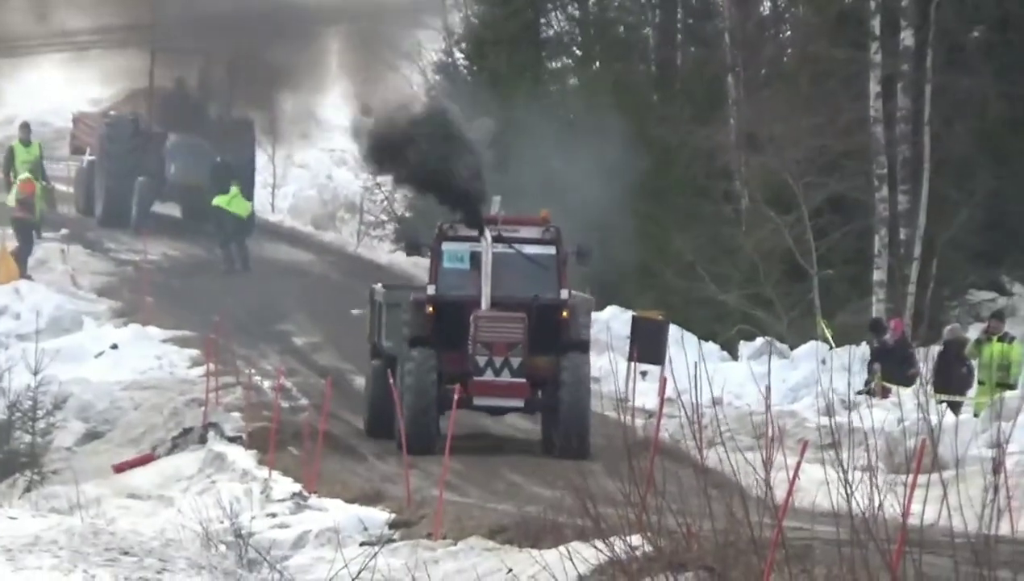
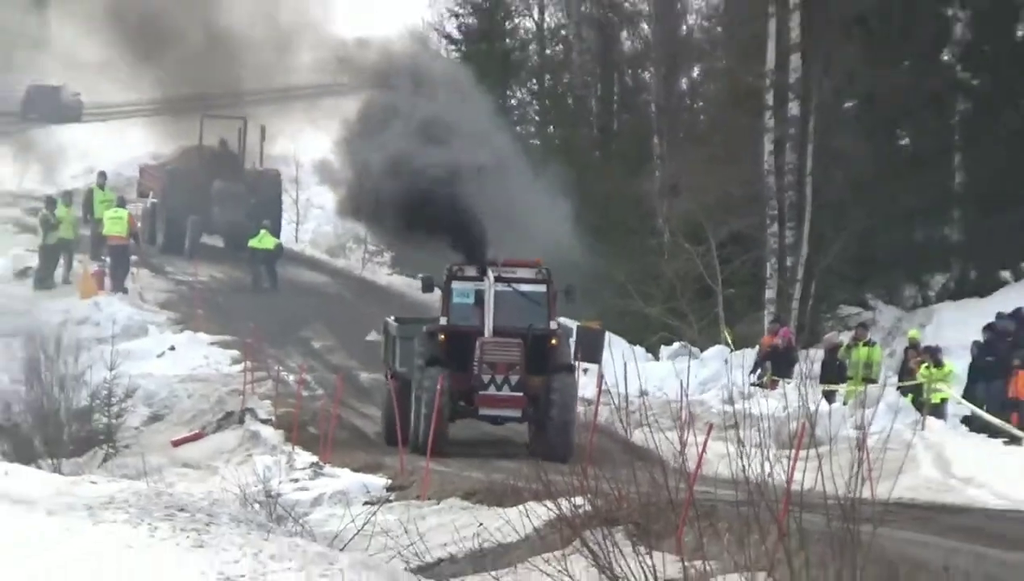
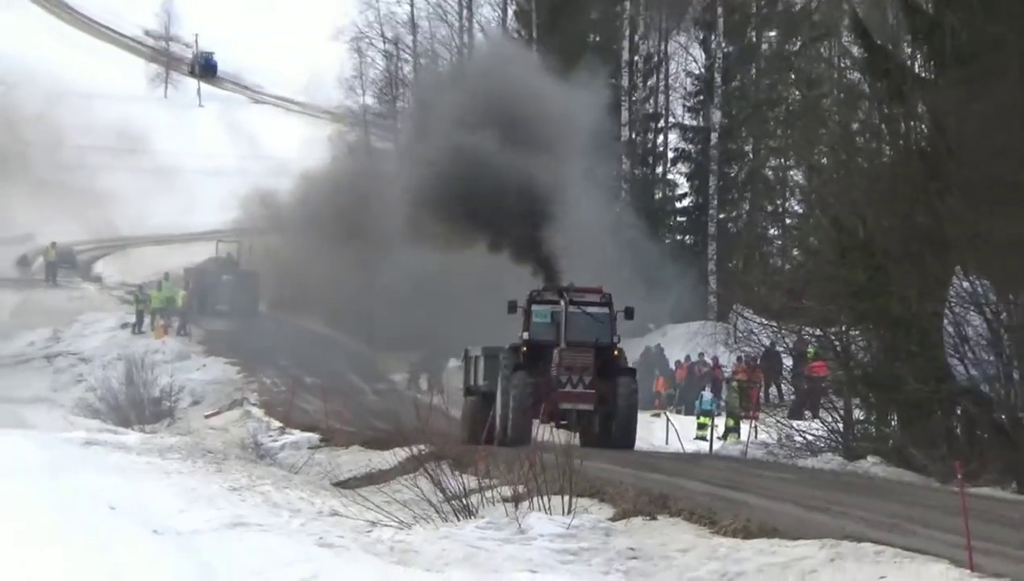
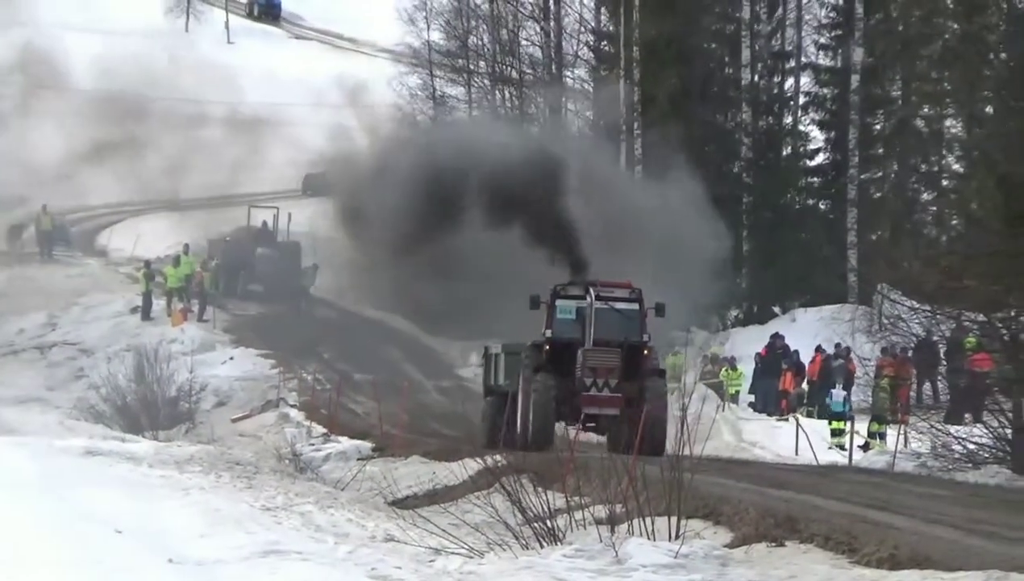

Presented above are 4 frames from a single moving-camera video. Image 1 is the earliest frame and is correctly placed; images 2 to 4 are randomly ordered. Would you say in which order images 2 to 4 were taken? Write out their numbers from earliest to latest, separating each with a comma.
2, 4, 3
